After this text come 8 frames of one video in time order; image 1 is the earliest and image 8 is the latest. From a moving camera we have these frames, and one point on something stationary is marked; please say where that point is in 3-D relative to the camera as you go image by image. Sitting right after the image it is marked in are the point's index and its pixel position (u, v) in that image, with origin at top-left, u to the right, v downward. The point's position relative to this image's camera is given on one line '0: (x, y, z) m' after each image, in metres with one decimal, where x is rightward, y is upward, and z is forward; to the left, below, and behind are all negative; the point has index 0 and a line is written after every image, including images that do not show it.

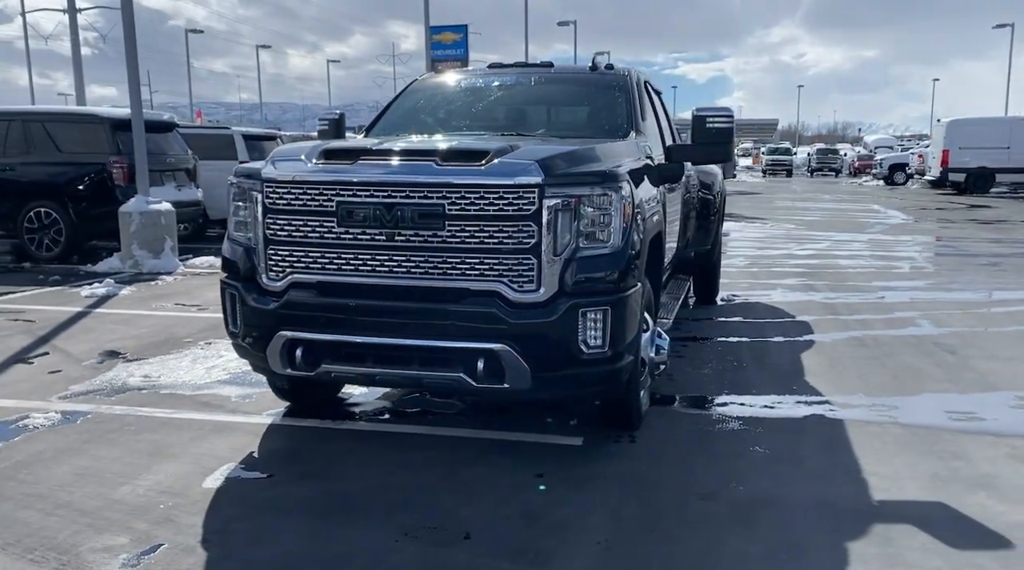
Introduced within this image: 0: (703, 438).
0: (+1.0, -0.8, +4.7) m
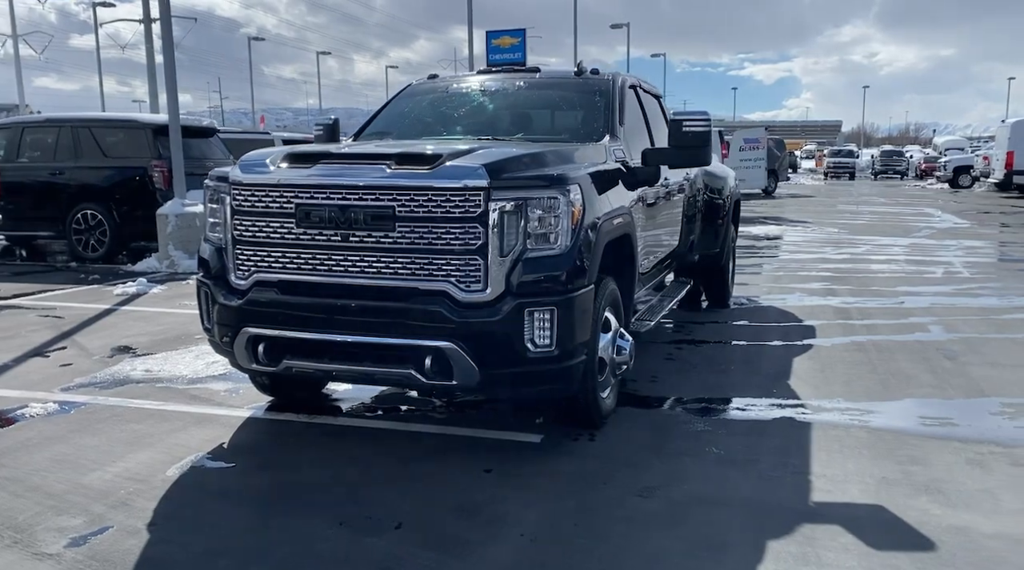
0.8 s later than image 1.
0: (+0.8, -0.9, +4.8) m
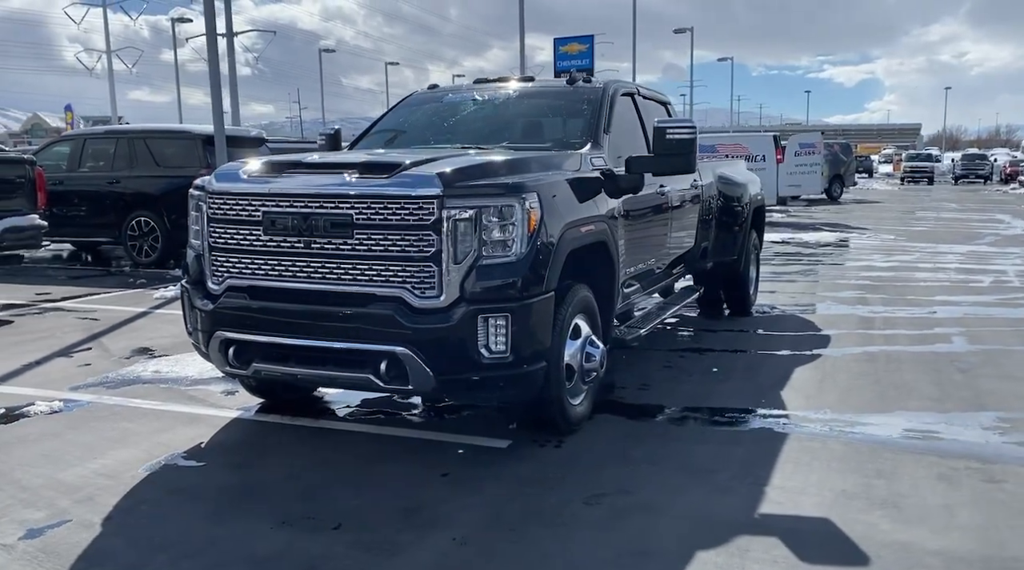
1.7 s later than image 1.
0: (+0.6, -0.9, +4.8) m
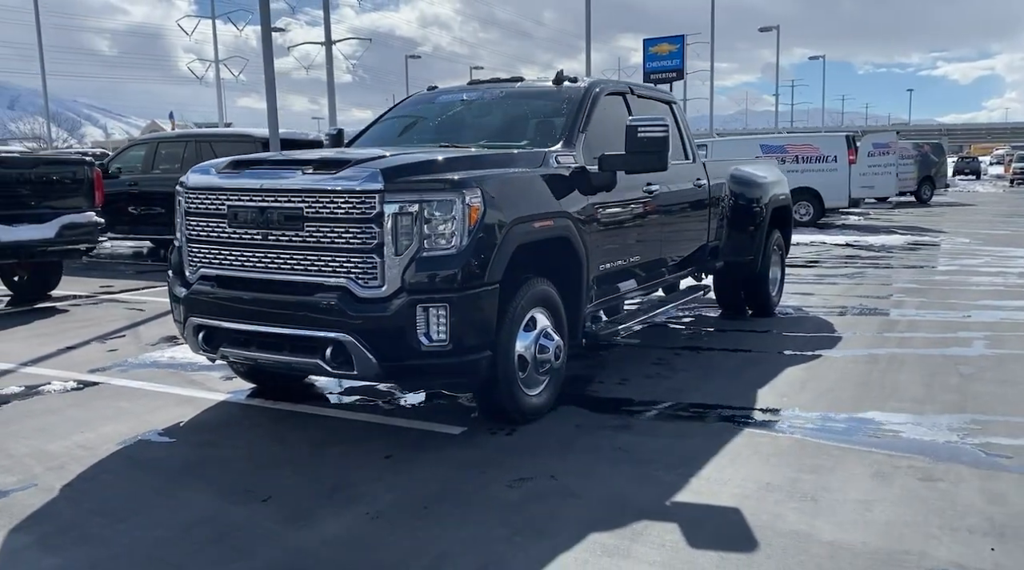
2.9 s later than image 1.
0: (+0.4, -0.9, +4.9) m
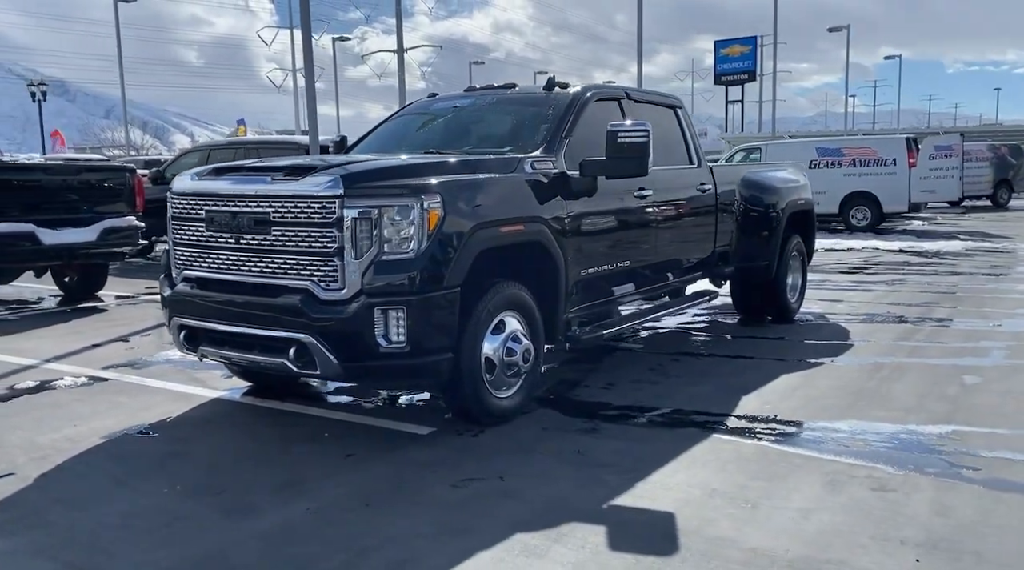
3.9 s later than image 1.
0: (+0.2, -0.9, +4.9) m
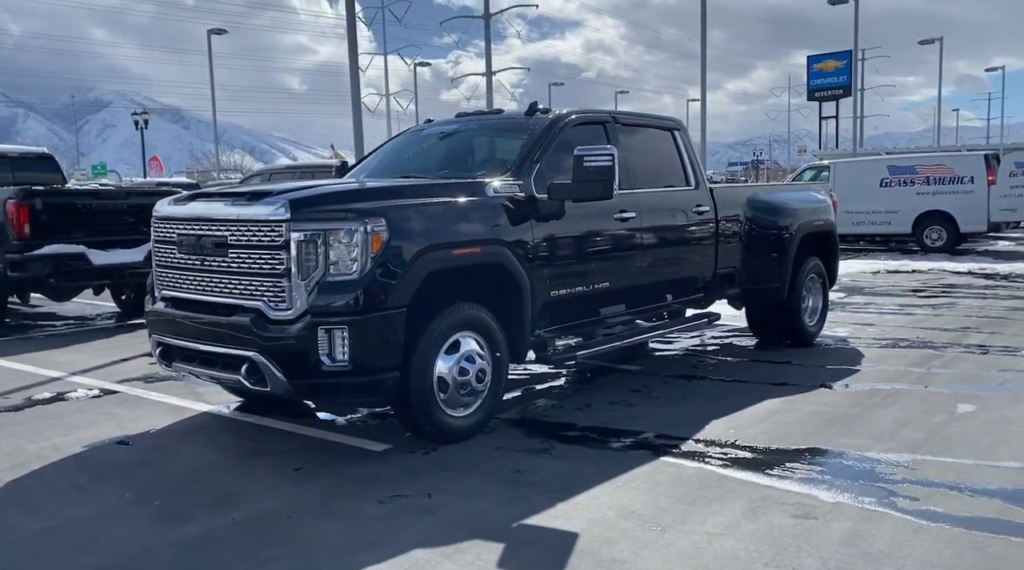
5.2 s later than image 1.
0: (-0.2, -1.0, +5.0) m
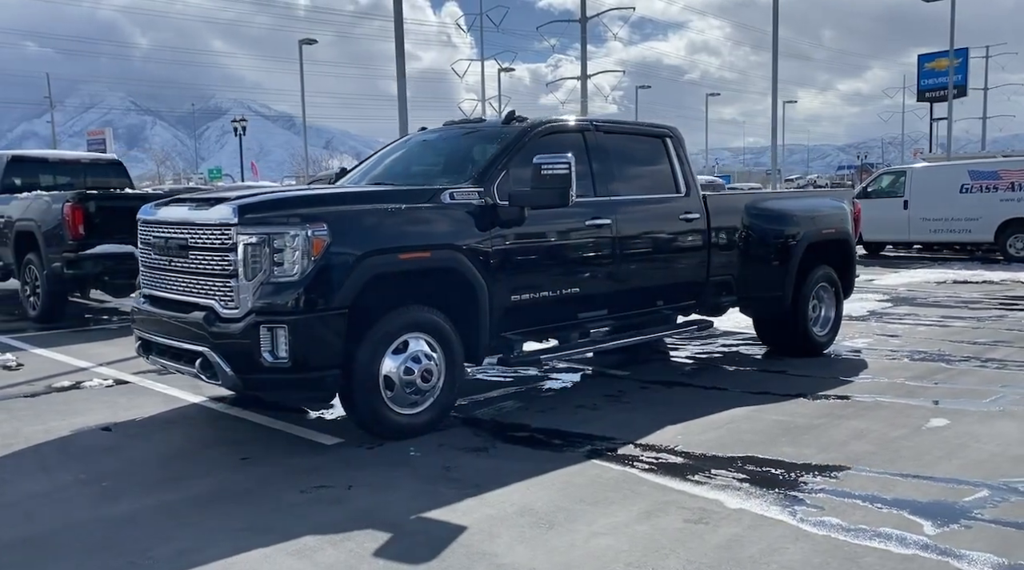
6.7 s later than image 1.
0: (-0.5, -1.0, +5.3) m
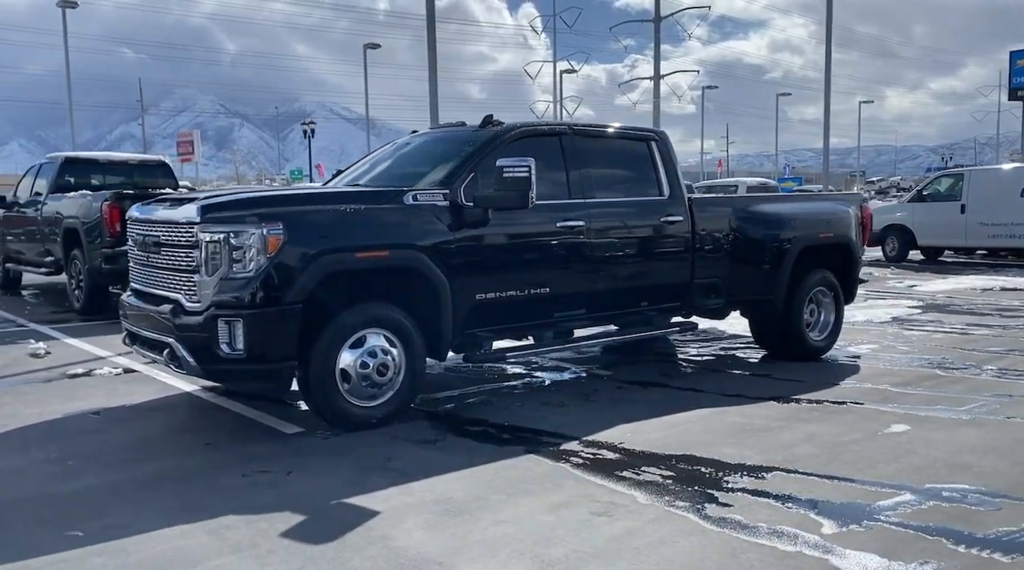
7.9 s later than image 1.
0: (-0.9, -1.0, +5.5) m
